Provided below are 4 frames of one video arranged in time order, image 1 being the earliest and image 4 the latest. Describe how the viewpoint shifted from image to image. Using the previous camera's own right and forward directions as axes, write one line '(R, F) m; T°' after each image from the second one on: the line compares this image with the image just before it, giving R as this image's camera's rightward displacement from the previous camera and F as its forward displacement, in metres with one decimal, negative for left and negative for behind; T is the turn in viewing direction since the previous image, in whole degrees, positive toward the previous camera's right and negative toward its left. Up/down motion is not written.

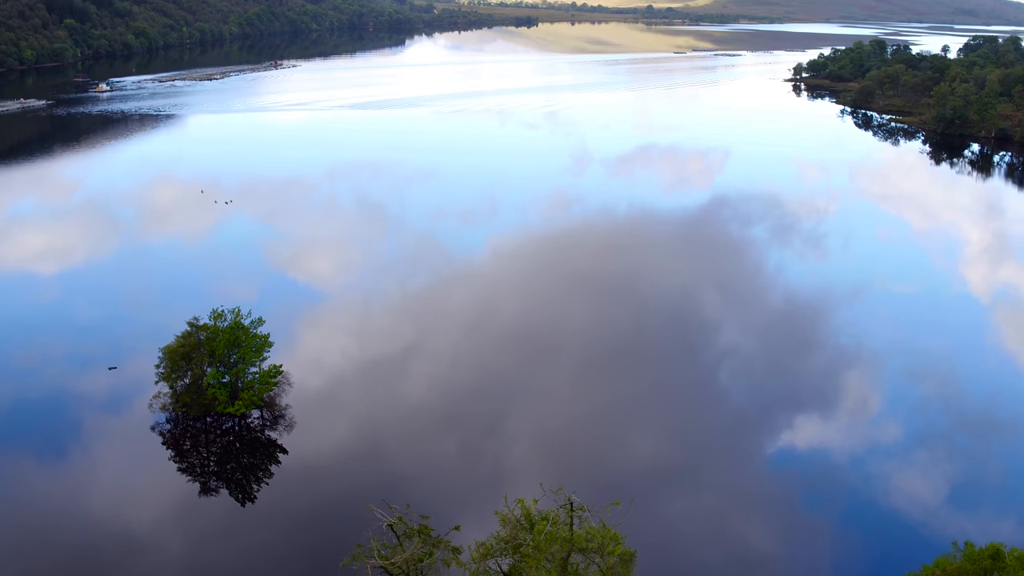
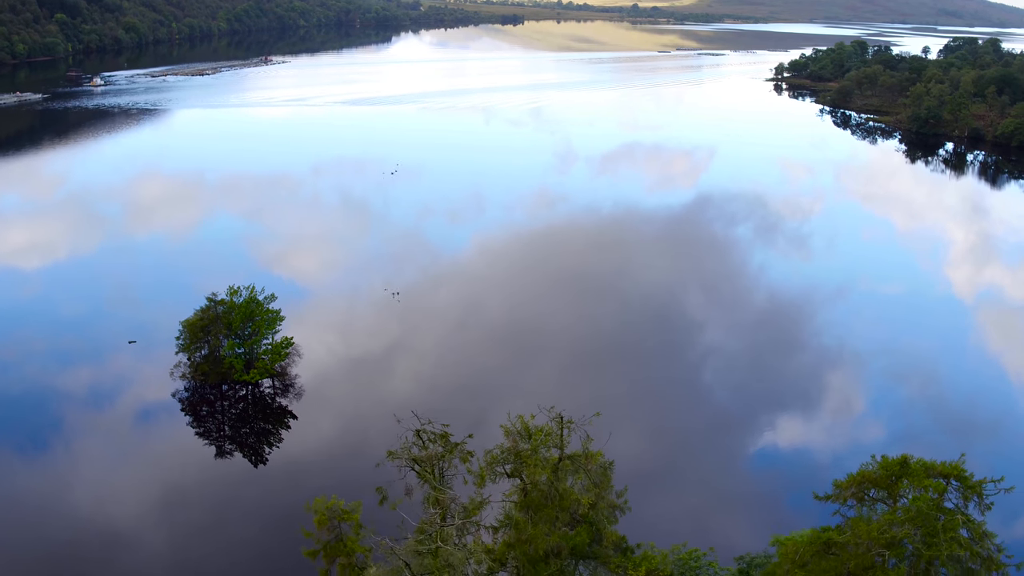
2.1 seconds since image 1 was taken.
(-0.1, -0.6) m; +1°
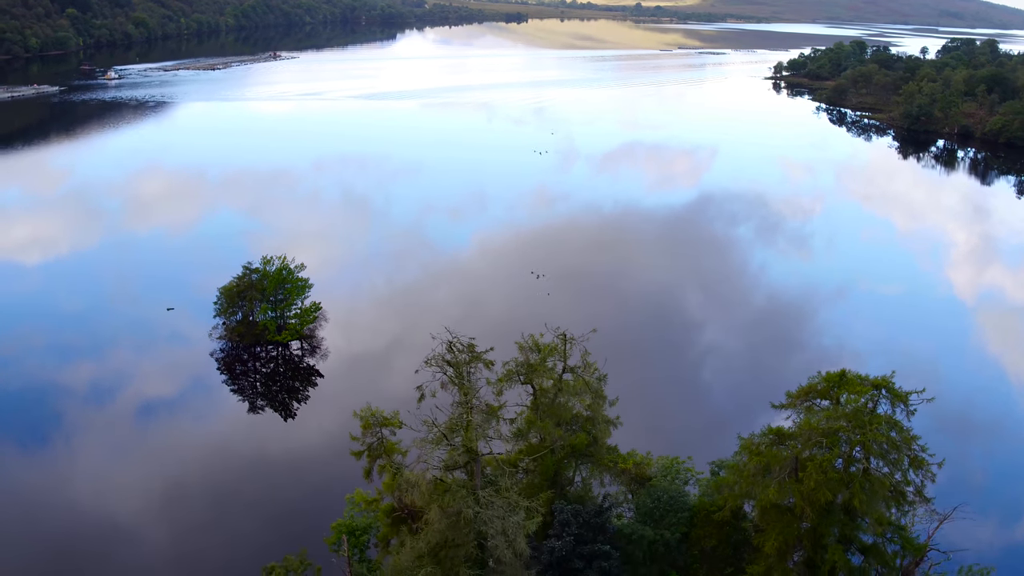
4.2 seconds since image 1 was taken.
(-0.1, -0.8) m; 0°
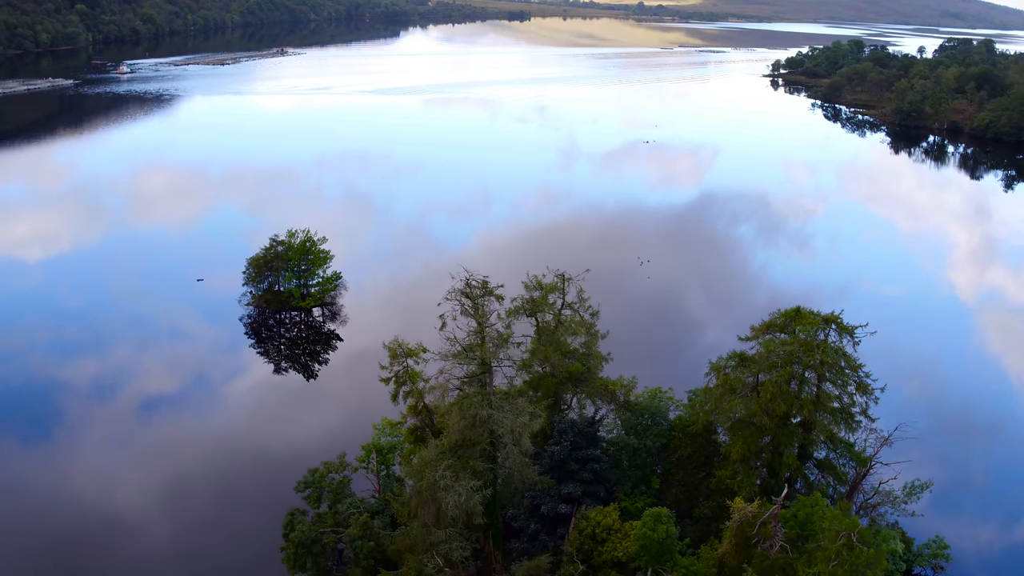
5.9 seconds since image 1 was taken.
(0.0, -0.8) m; 0°
